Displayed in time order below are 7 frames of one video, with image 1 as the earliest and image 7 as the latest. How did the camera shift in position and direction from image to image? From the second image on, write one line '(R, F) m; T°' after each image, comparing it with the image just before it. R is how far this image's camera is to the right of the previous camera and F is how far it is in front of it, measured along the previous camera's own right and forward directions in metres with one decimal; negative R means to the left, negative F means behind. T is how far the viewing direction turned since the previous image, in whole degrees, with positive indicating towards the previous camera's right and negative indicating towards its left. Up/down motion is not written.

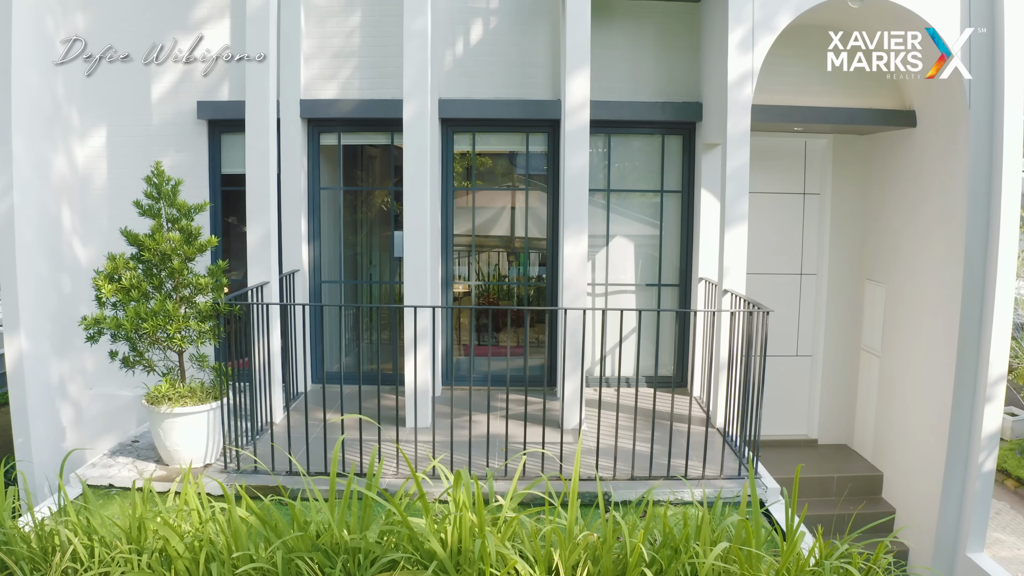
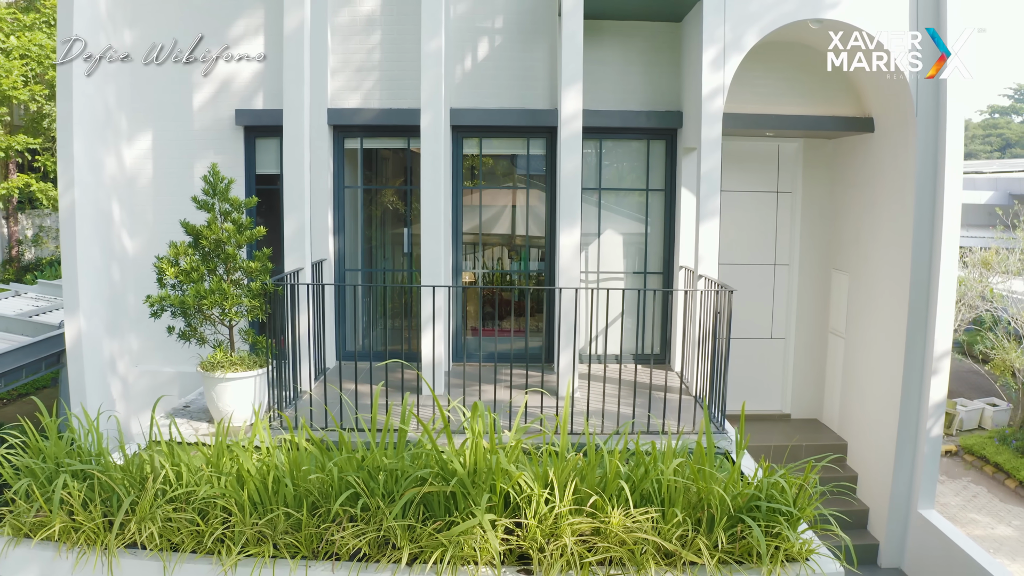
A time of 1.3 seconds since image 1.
(0.0, -0.6) m; 0°
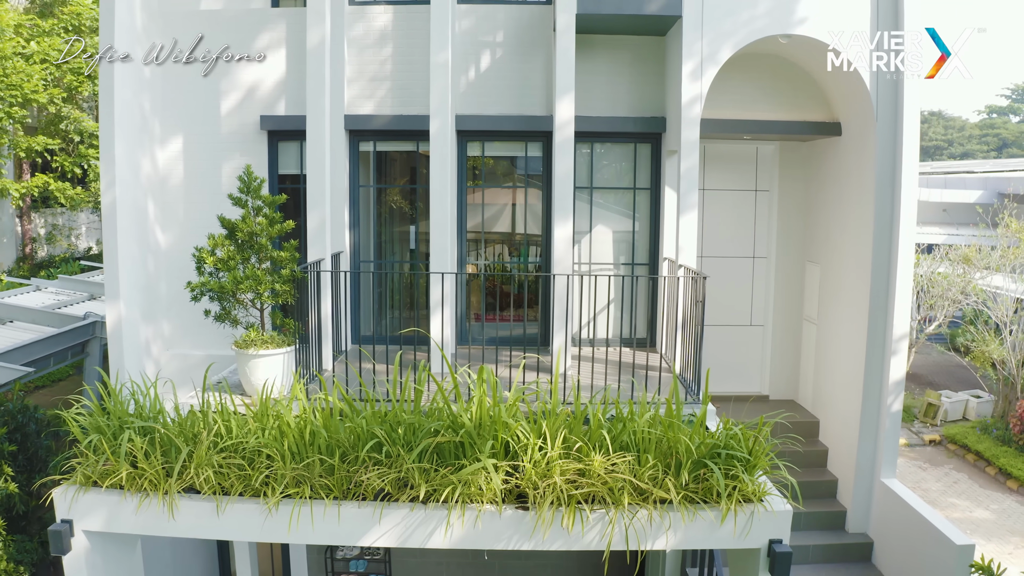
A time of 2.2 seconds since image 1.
(0.0, -0.6) m; 0°
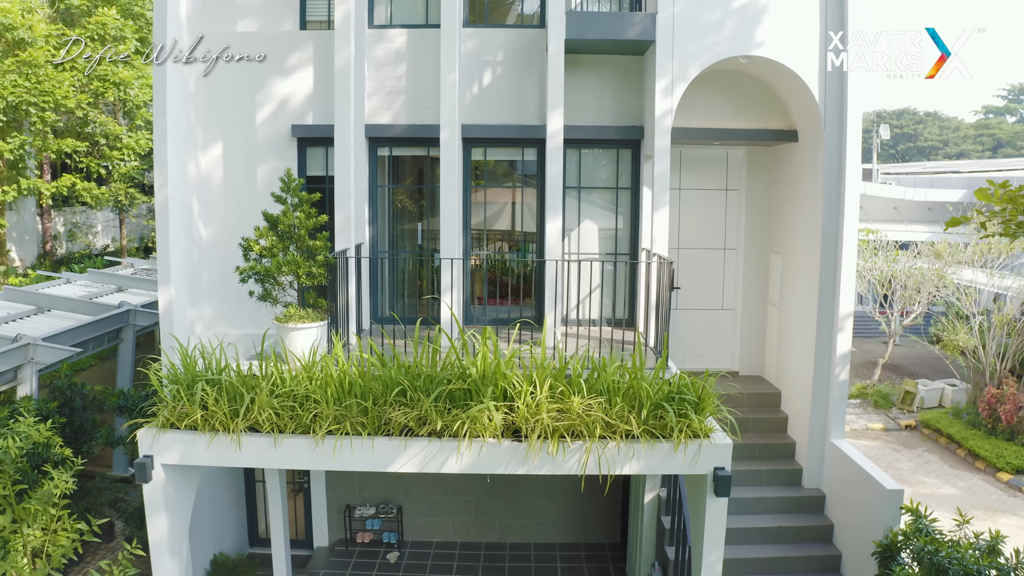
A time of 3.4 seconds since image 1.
(0.0, -0.9) m; 0°
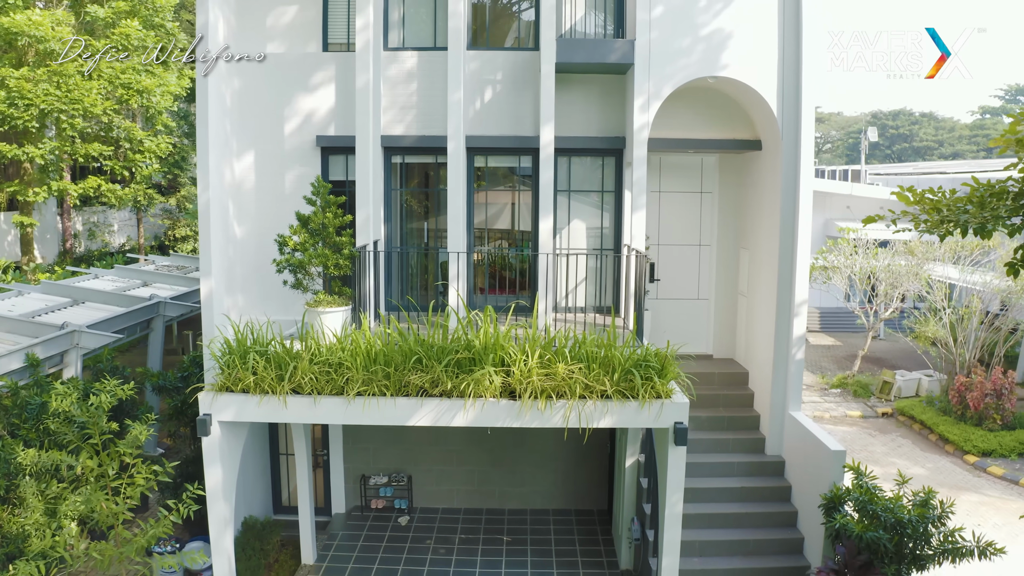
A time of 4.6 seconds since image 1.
(0.0, -1.0) m; 0°
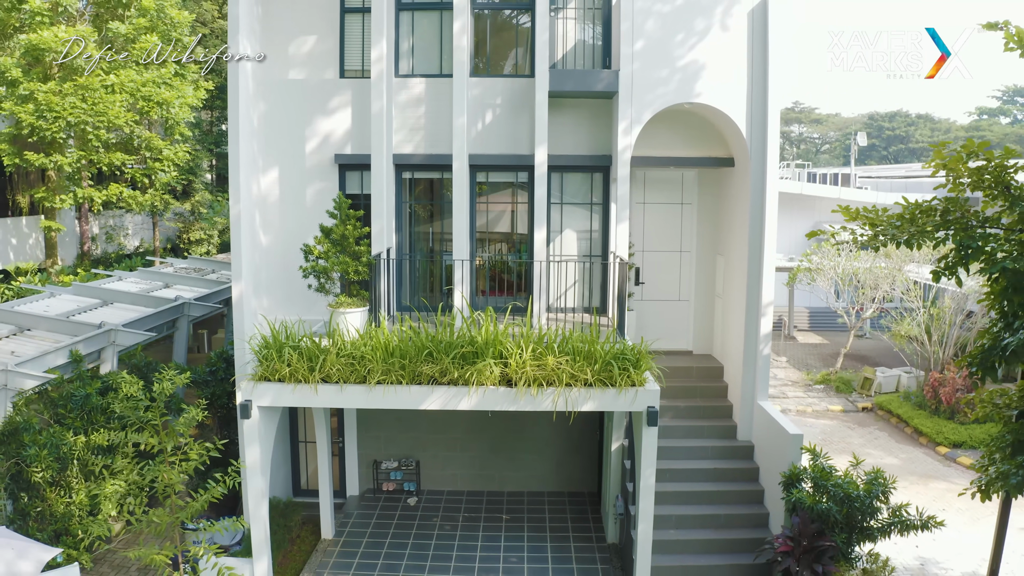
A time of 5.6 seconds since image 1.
(0.0, -1.0) m; 0°
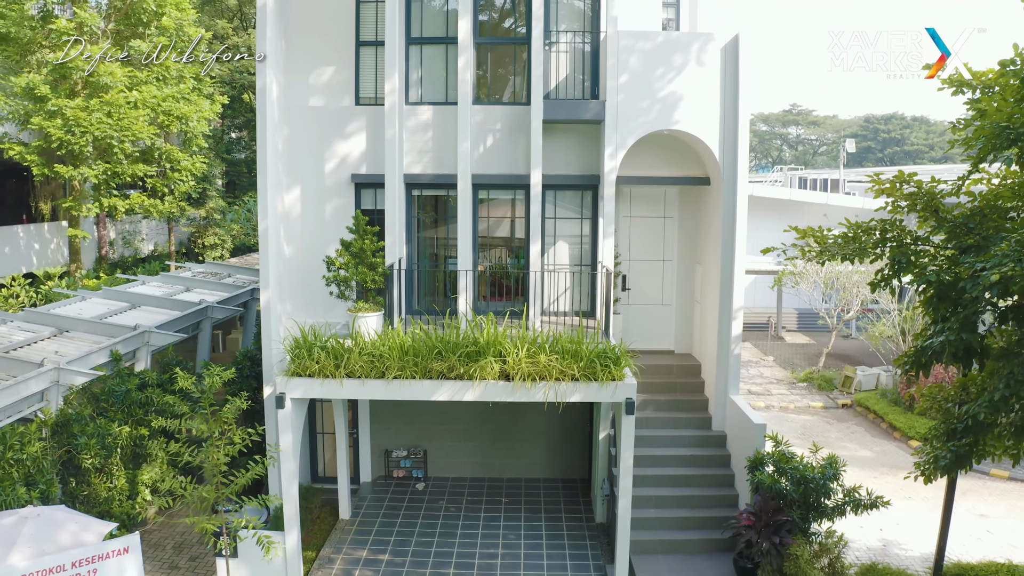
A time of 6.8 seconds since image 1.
(0.0, -1.1) m; 0°
